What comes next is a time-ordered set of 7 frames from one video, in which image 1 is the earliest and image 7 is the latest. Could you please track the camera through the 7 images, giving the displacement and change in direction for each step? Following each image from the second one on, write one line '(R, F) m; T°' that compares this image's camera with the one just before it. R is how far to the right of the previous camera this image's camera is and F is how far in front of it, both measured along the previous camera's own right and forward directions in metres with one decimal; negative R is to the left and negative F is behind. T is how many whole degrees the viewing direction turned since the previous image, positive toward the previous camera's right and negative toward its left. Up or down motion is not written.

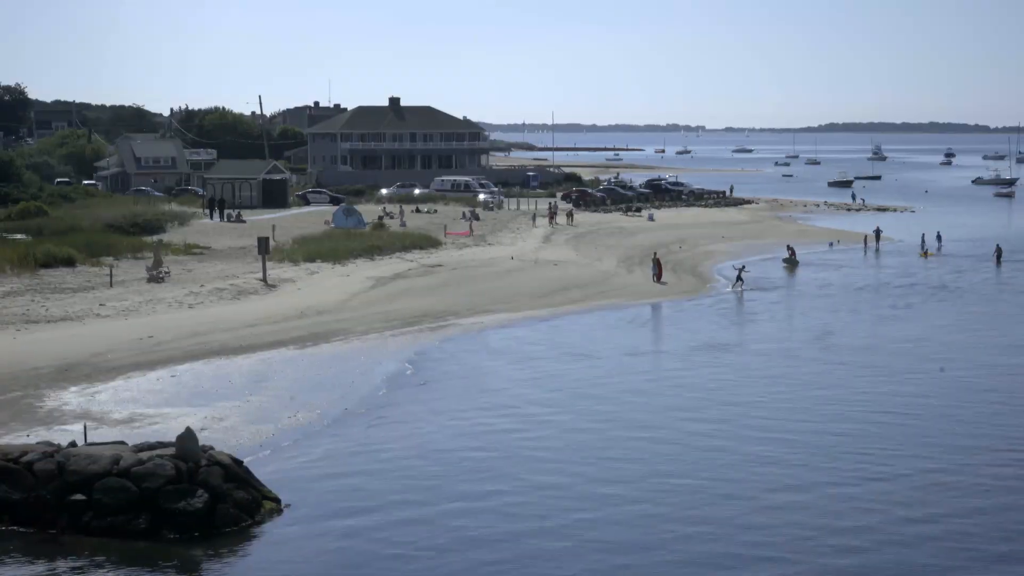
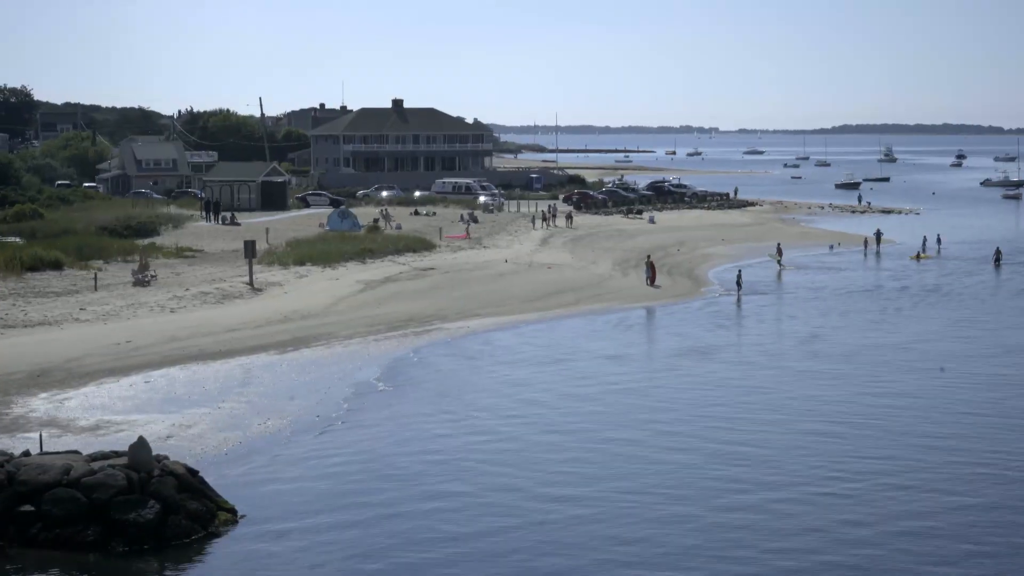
(+0.6, +0.3) m; 0°
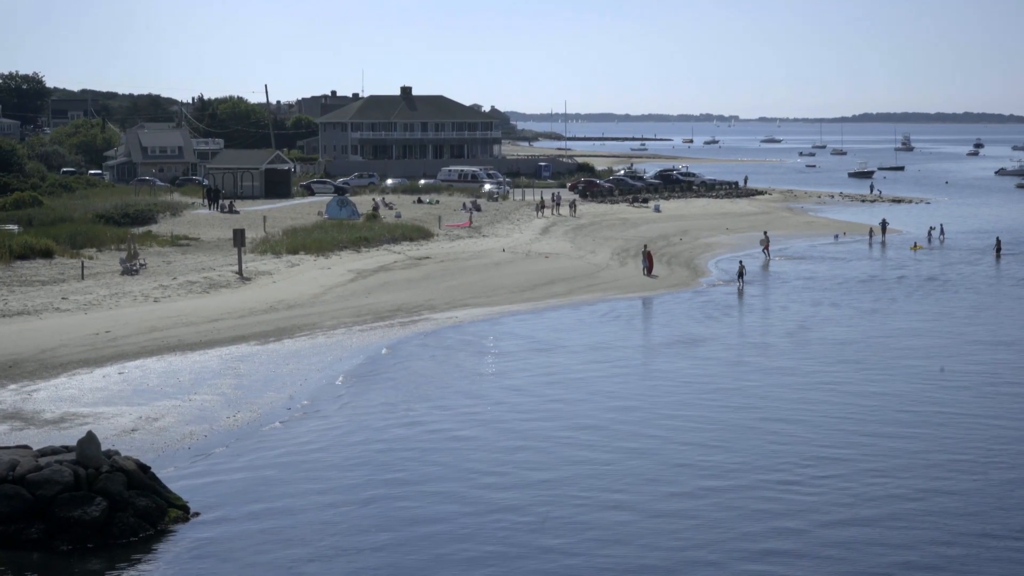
(+0.7, +0.3) m; -1°
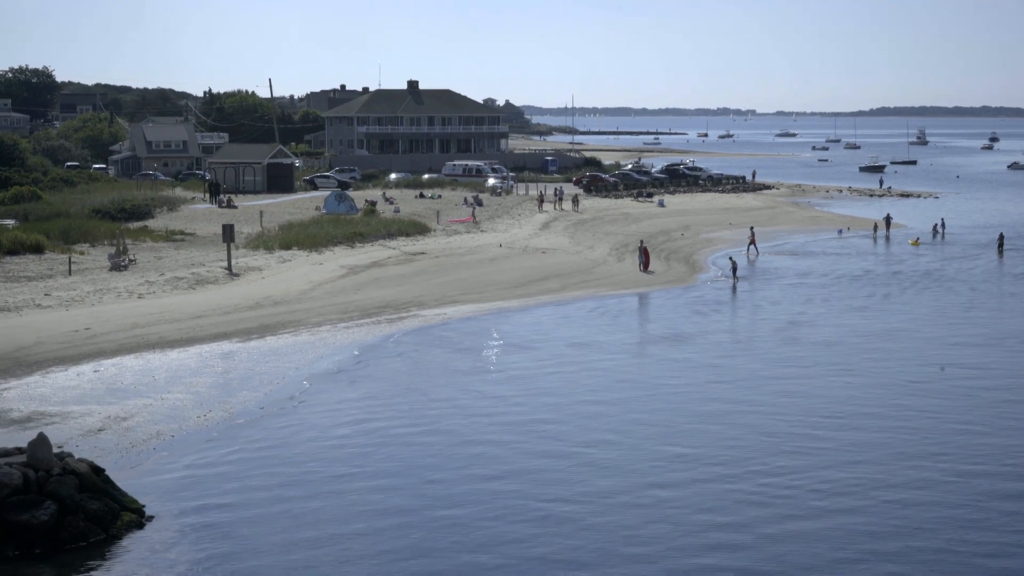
(+0.6, +0.3) m; 0°
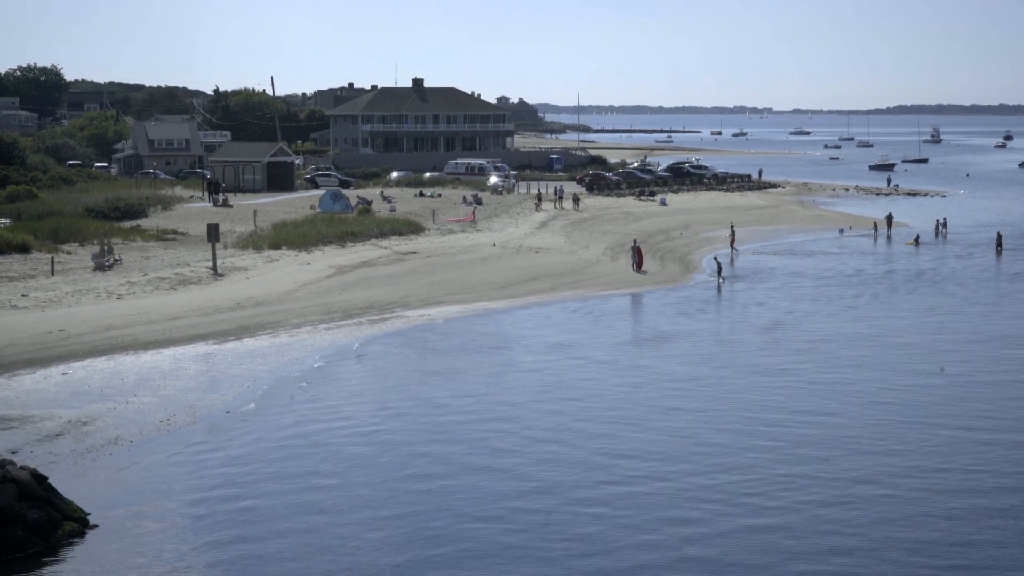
(+0.7, +0.3) m; 0°
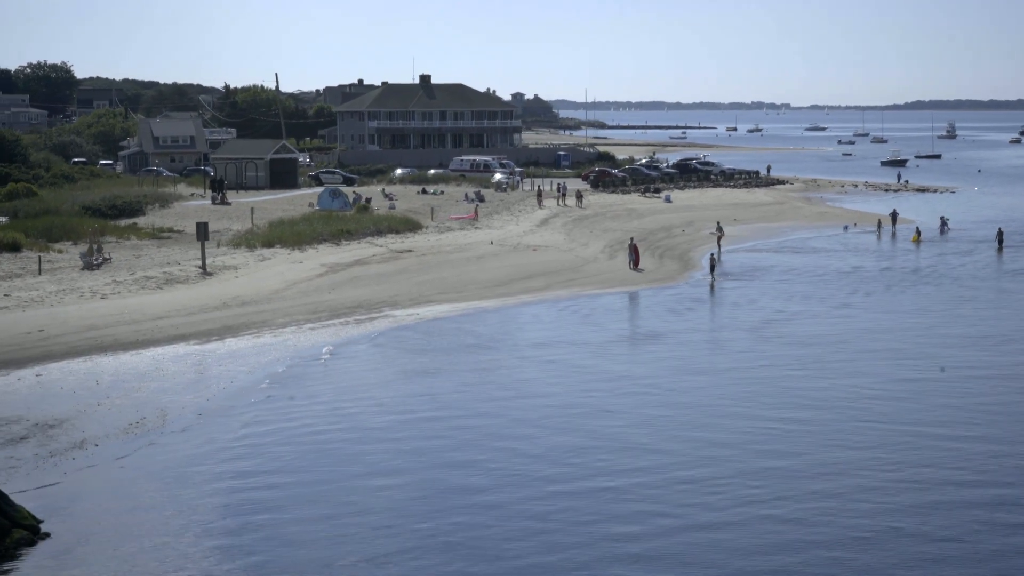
(+0.6, +0.3) m; -1°
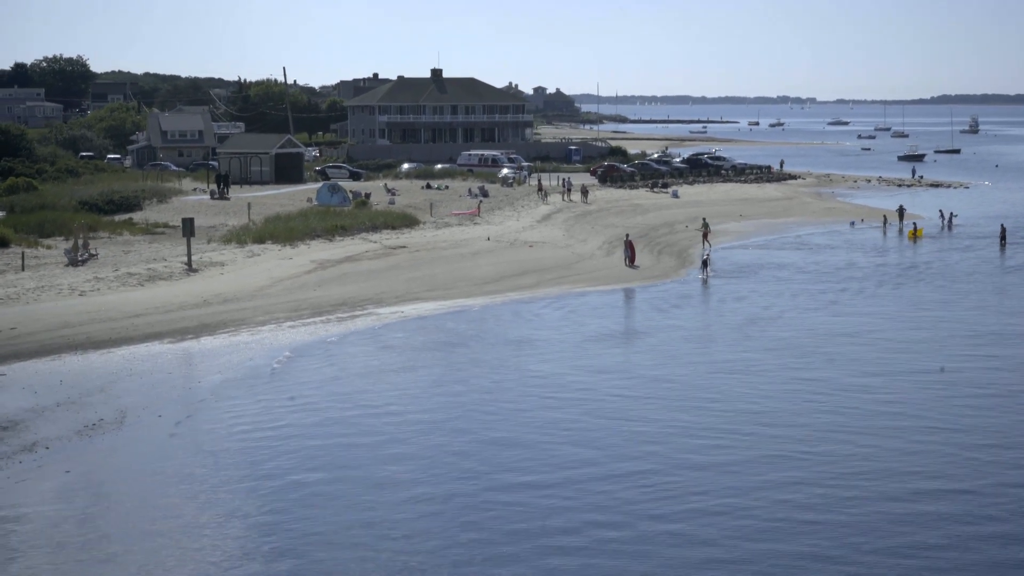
(+0.8, +0.4) m; -1°
